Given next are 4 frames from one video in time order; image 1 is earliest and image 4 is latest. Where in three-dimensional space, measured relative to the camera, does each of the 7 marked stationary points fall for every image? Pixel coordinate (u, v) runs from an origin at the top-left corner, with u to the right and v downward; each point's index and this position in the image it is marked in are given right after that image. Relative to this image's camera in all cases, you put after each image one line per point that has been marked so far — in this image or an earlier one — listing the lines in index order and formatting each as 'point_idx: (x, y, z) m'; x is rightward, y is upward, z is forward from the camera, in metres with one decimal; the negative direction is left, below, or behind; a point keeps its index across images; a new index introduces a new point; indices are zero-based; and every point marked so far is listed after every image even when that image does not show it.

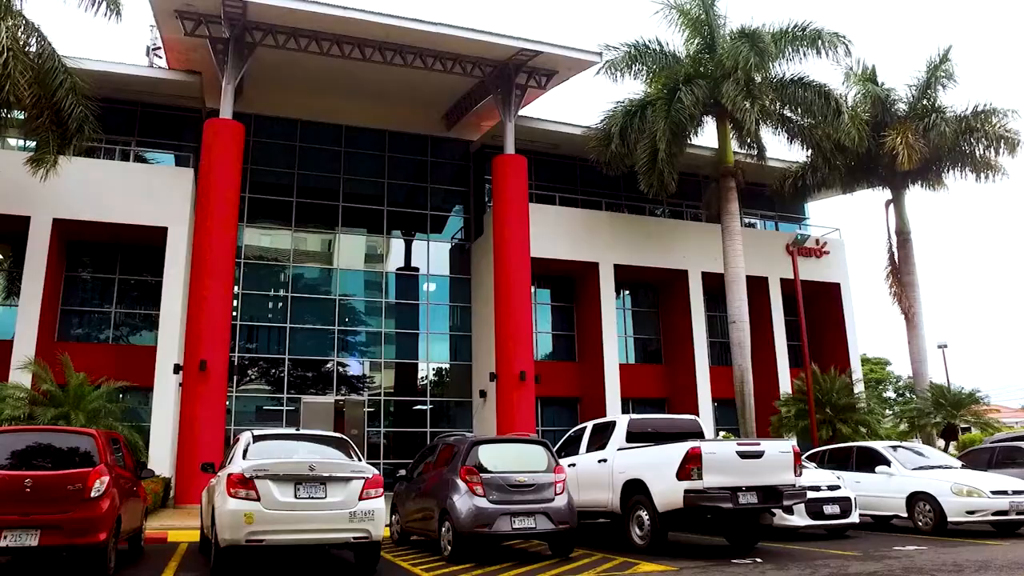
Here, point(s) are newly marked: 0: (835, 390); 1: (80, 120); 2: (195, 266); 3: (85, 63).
0: (+8.4, -2.6, +19.8) m
1: (-8.7, +3.4, +15.2) m
2: (-7.2, +0.5, +17.0) m
3: (-11.2, +5.8, +19.3) m
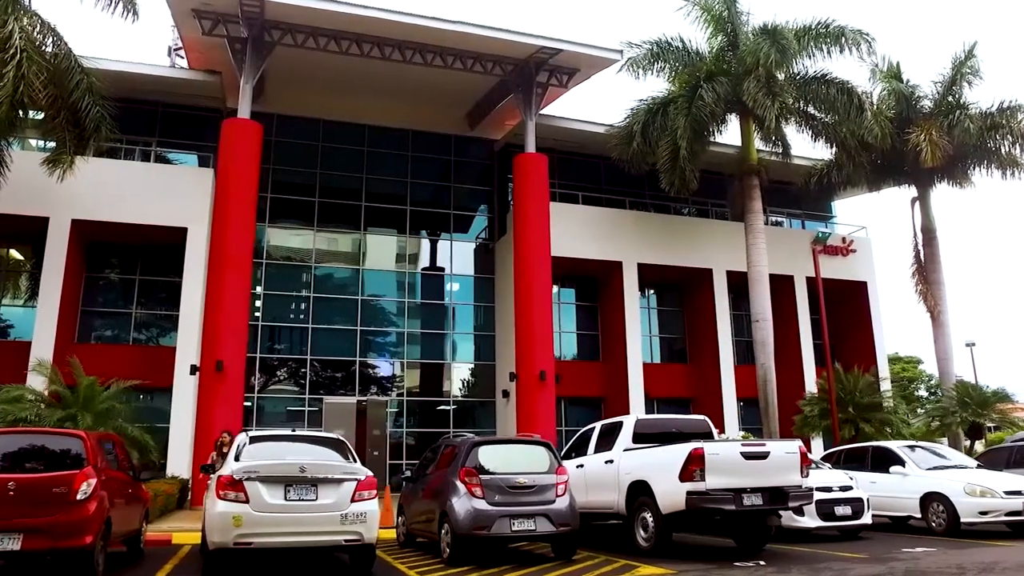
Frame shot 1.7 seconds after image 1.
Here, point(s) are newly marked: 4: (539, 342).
0: (+8.9, -2.6, +19.4) m
1: (-8.4, +3.4, +15.4) m
2: (-6.8, +0.5, +17.1) m
3: (-10.7, +5.8, +19.5) m
4: (+0.7, -1.4, +19.9) m
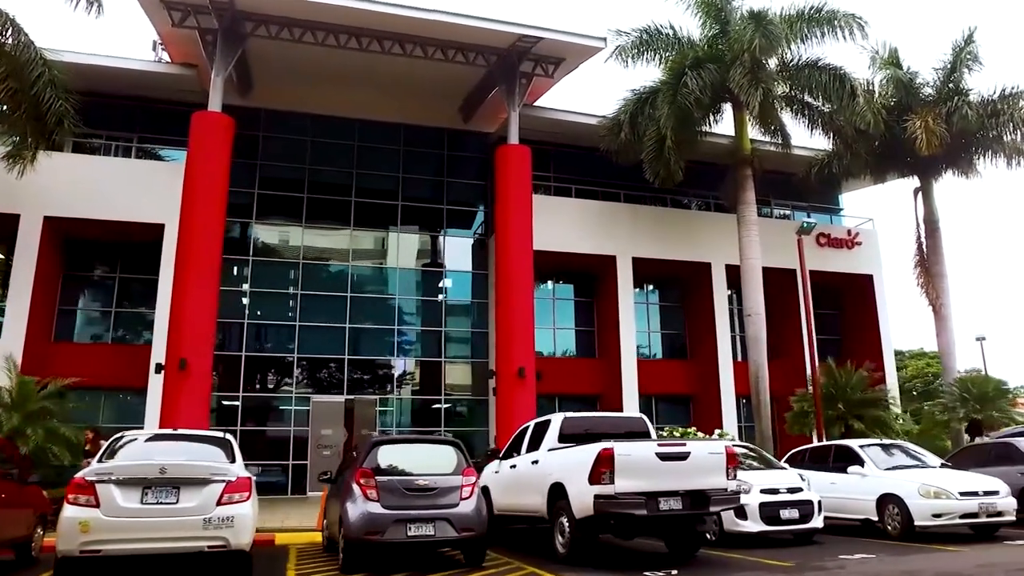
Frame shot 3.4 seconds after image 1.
0: (+8.4, -2.4, +18.7) m
1: (-9.1, +3.5, +15.1) m
2: (-7.4, +0.6, +16.8) m
3: (-11.2, +5.9, +19.3) m
4: (+0.2, -1.3, +19.4) m
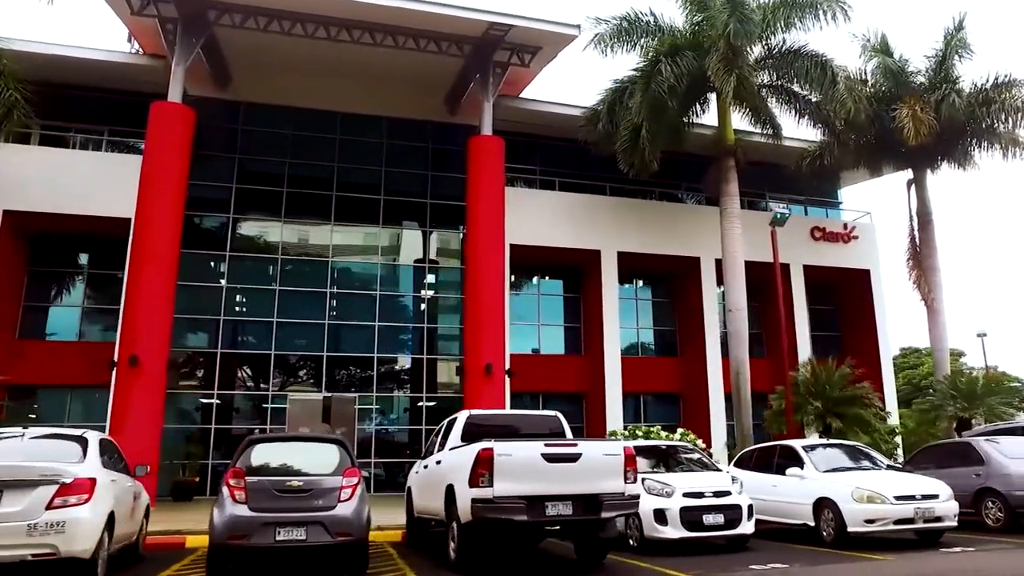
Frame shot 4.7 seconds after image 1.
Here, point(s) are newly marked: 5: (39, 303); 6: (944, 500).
0: (+7.7, -2.2, +18.1) m
1: (-9.8, +3.6, +14.8) m
2: (-8.2, +0.7, +16.4) m
3: (-12.0, +6.0, +18.9) m
4: (-0.6, -1.1, +18.9) m
5: (-12.5, -0.3, +19.9) m
6: (+5.2, -2.5, +8.9) m
